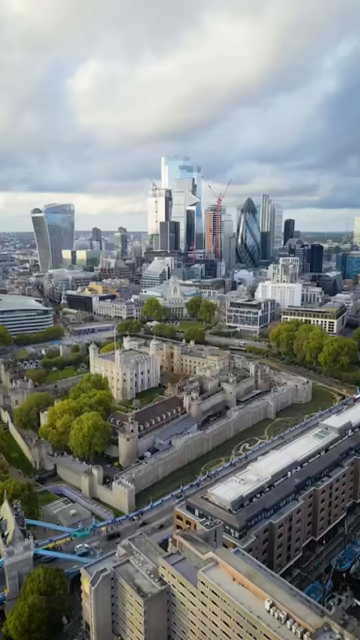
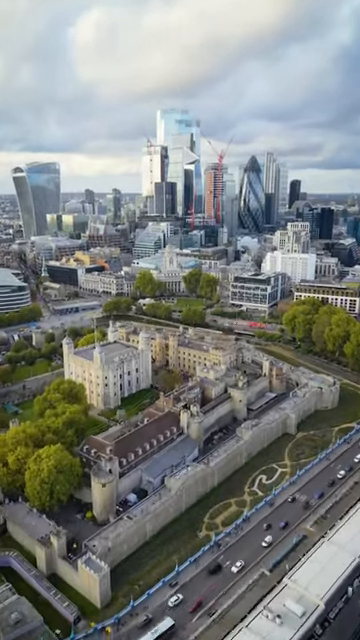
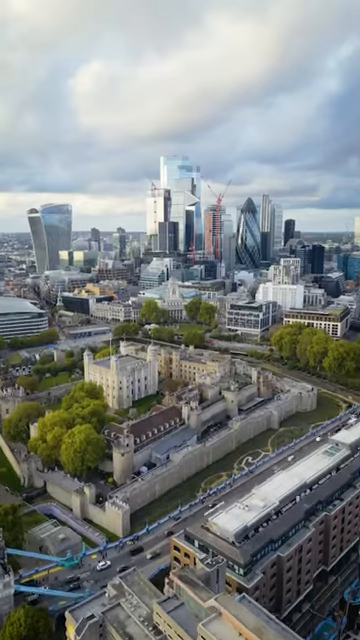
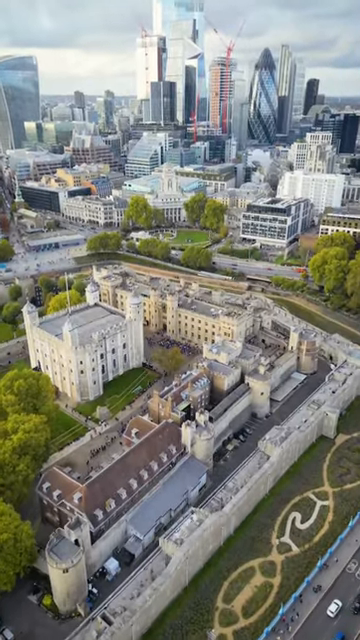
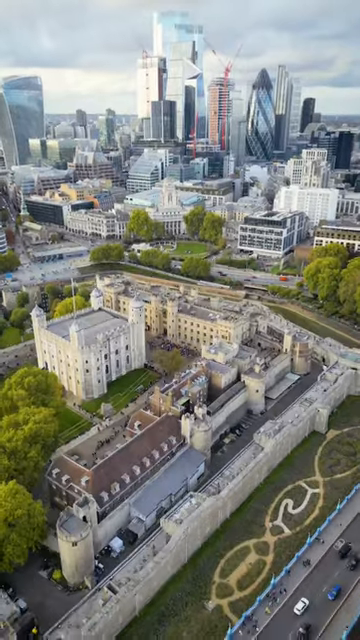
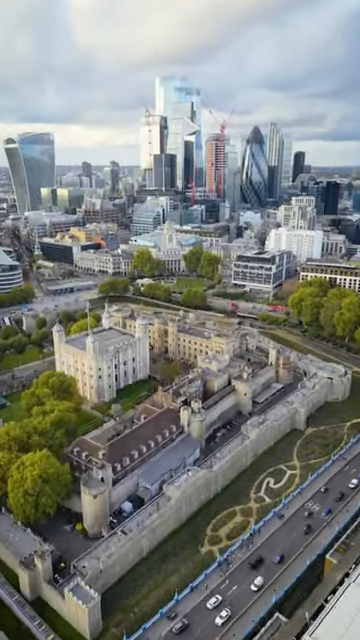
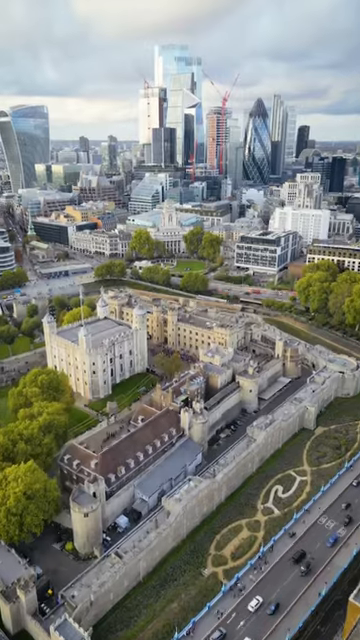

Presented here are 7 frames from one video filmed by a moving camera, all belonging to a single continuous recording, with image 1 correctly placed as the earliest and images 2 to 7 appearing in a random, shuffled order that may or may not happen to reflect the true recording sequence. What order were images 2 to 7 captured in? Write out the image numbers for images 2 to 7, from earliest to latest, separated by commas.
3, 2, 6, 7, 5, 4
